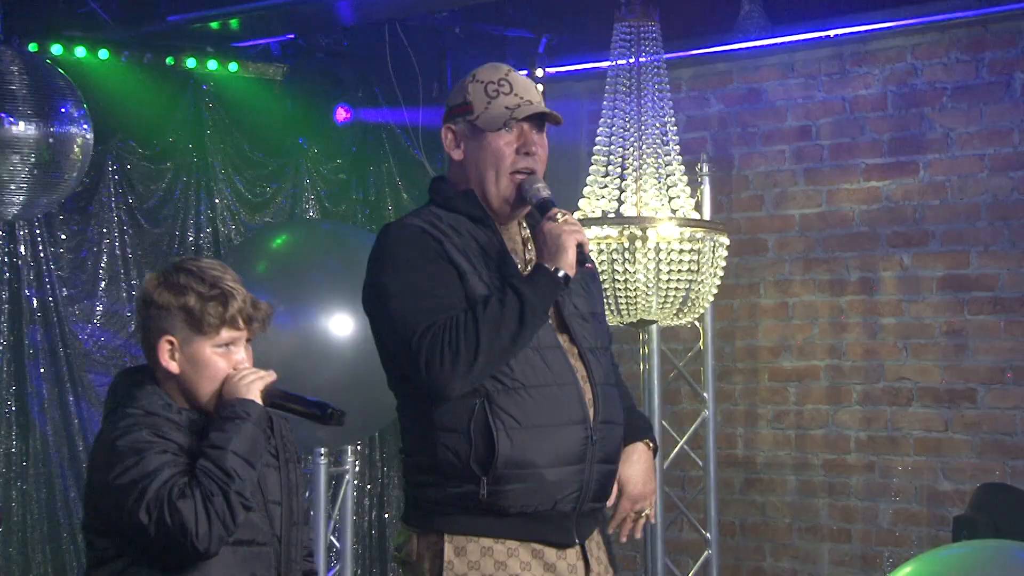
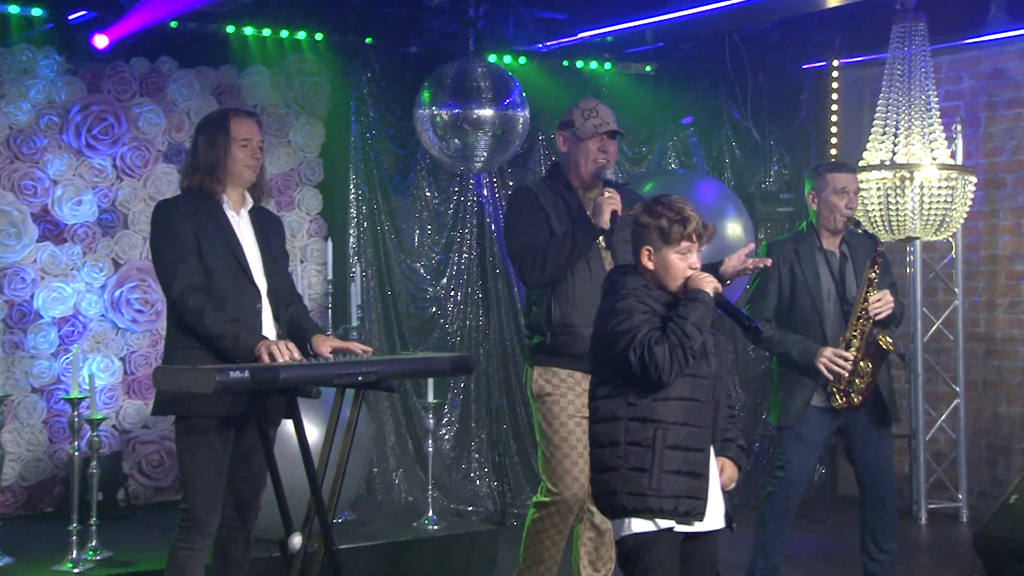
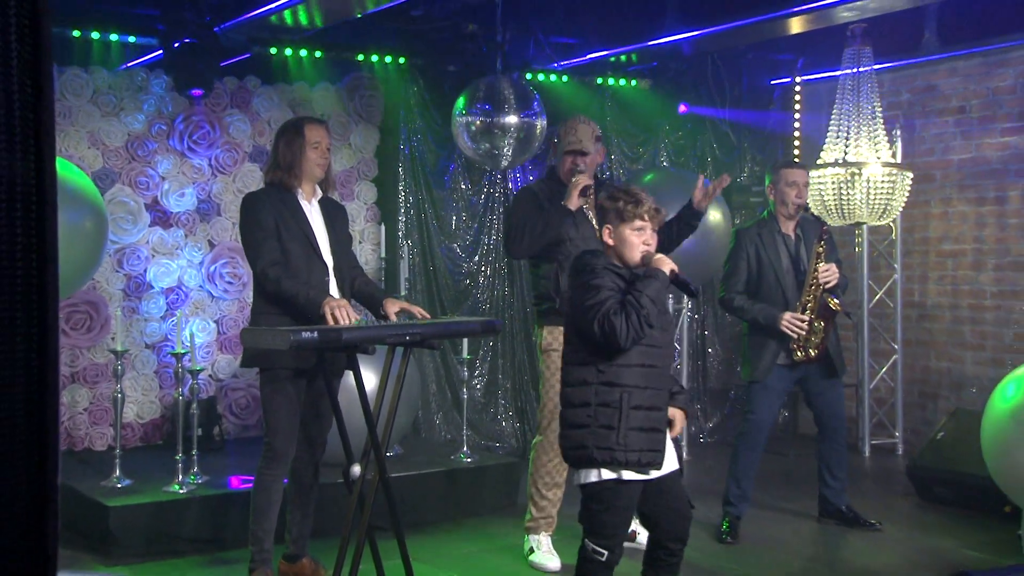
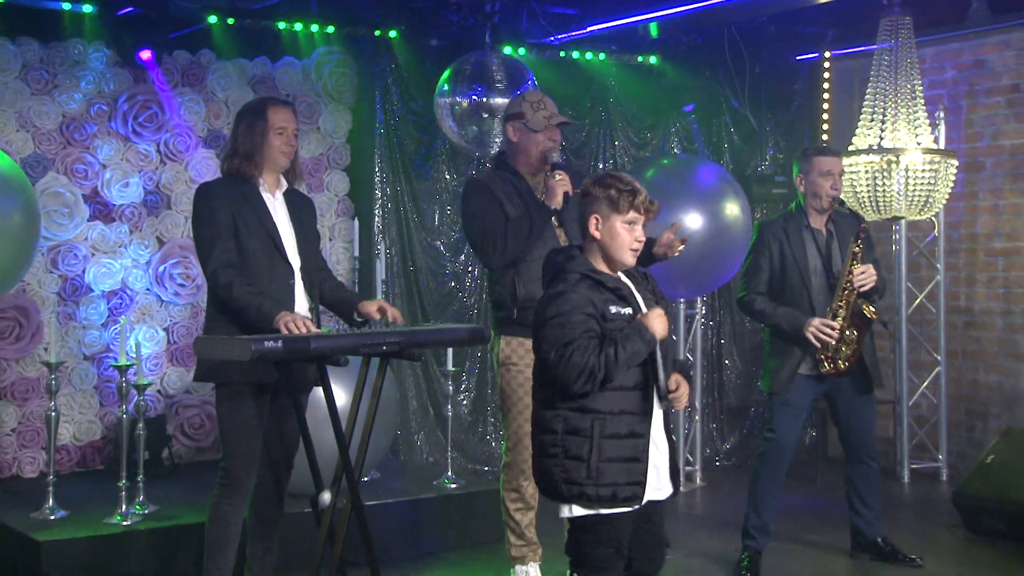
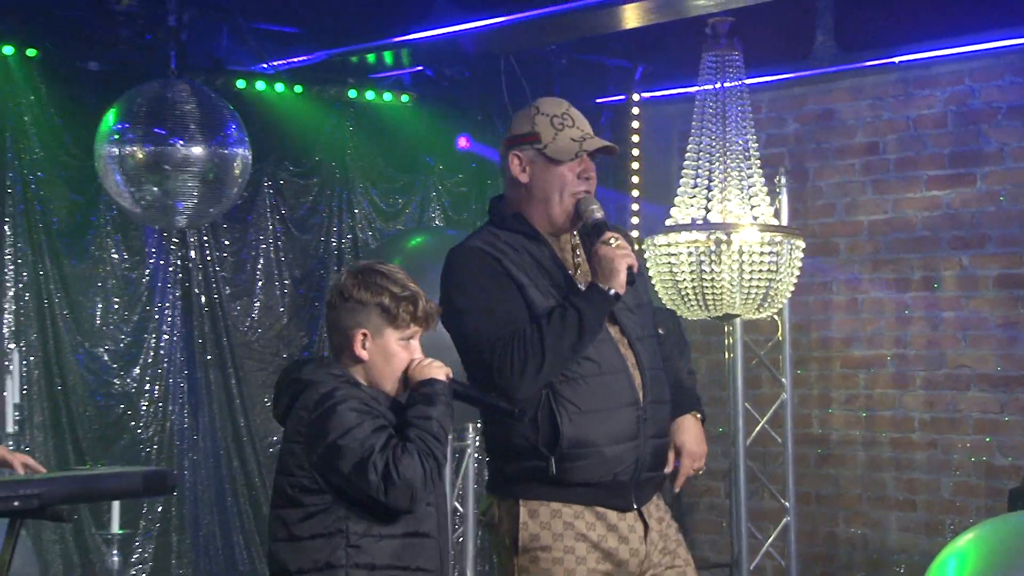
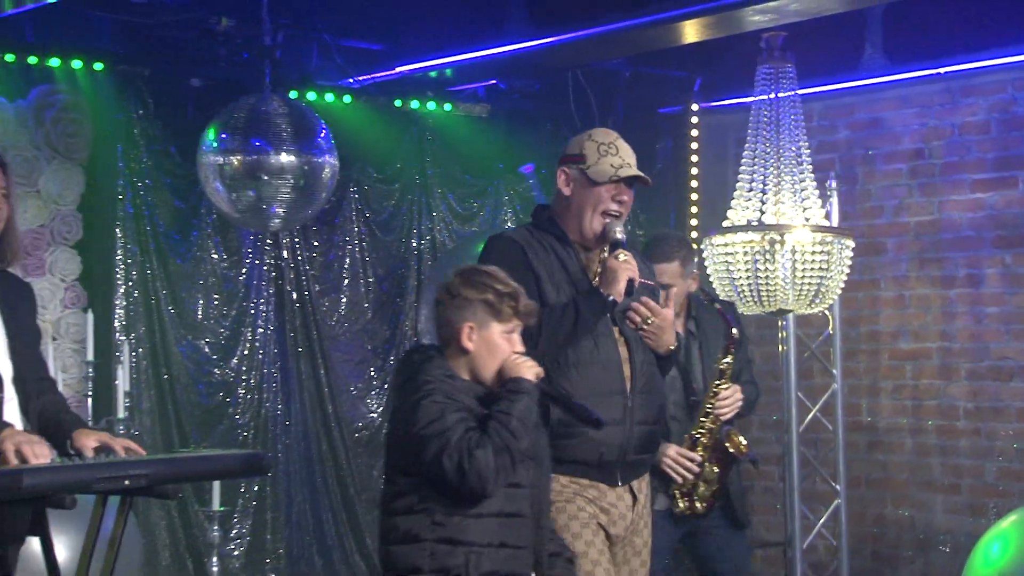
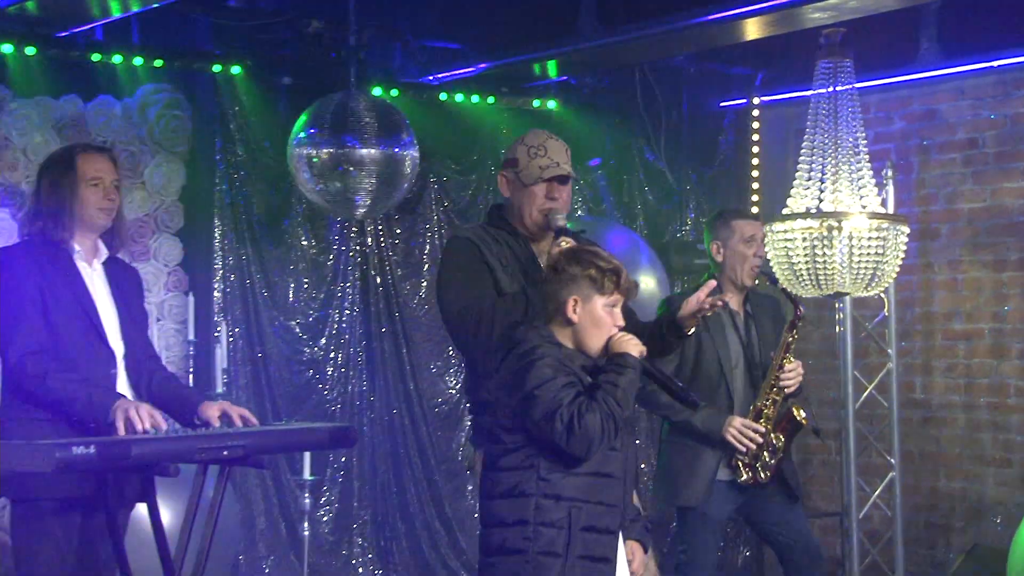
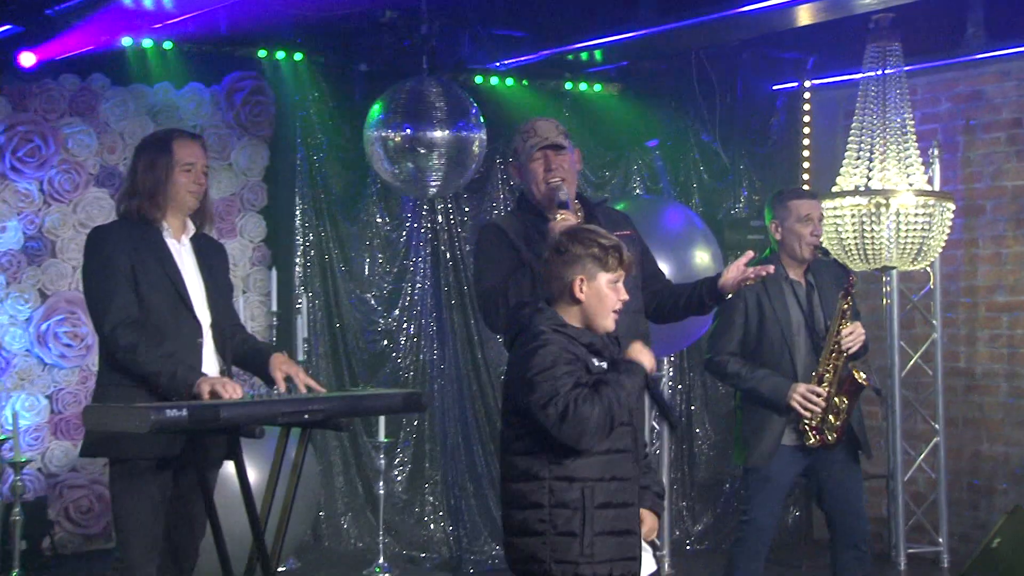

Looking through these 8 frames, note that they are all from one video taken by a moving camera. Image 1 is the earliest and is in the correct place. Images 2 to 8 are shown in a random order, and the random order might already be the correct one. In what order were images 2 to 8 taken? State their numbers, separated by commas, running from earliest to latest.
5, 6, 7, 8, 2, 4, 3
